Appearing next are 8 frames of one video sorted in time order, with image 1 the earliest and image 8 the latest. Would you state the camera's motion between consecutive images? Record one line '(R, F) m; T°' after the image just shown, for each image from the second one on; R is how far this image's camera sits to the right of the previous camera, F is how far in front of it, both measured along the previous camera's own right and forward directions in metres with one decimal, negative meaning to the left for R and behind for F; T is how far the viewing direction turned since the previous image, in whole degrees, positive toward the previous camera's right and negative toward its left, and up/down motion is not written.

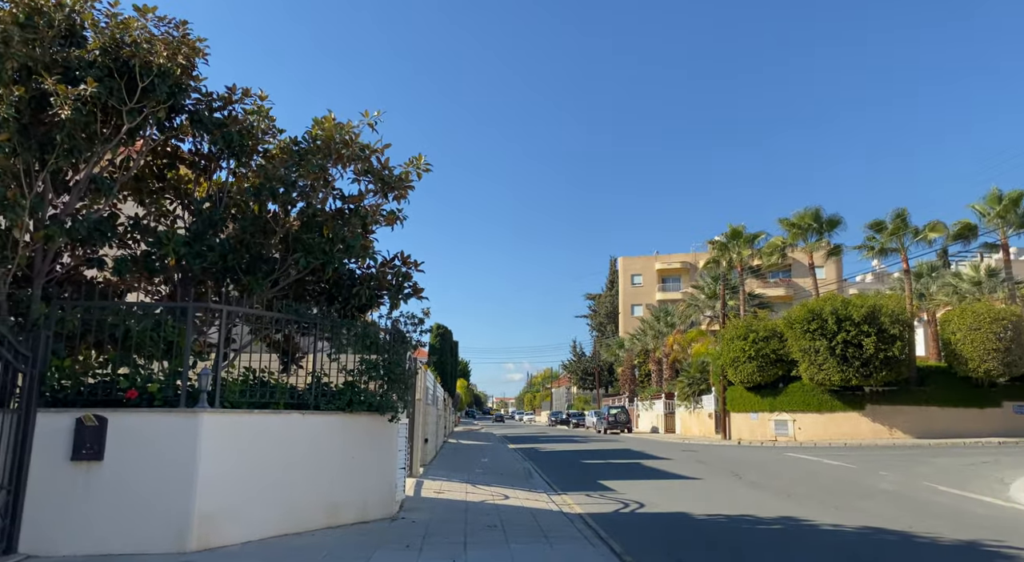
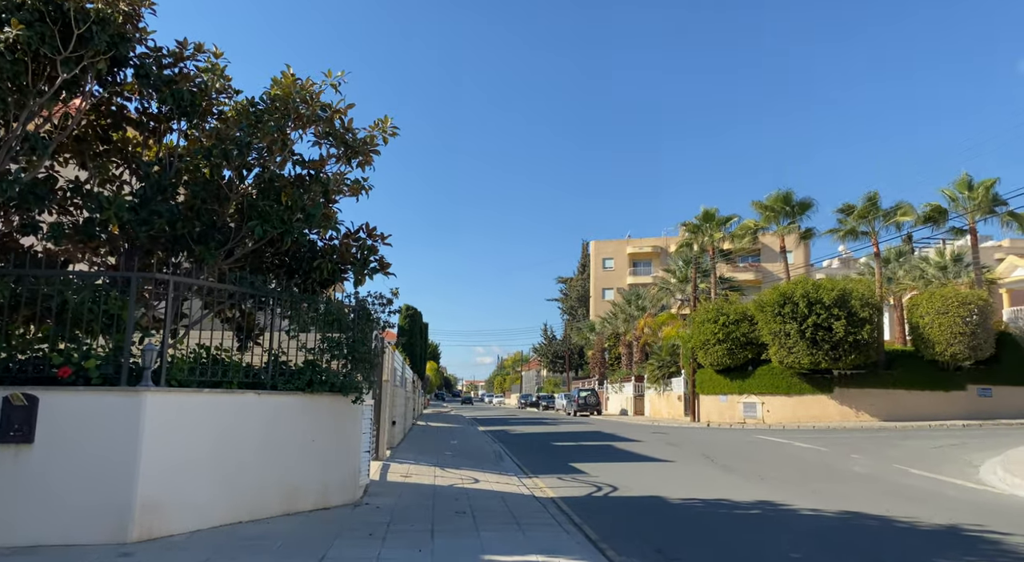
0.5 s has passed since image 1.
(0.0, +0.5) m; +3°
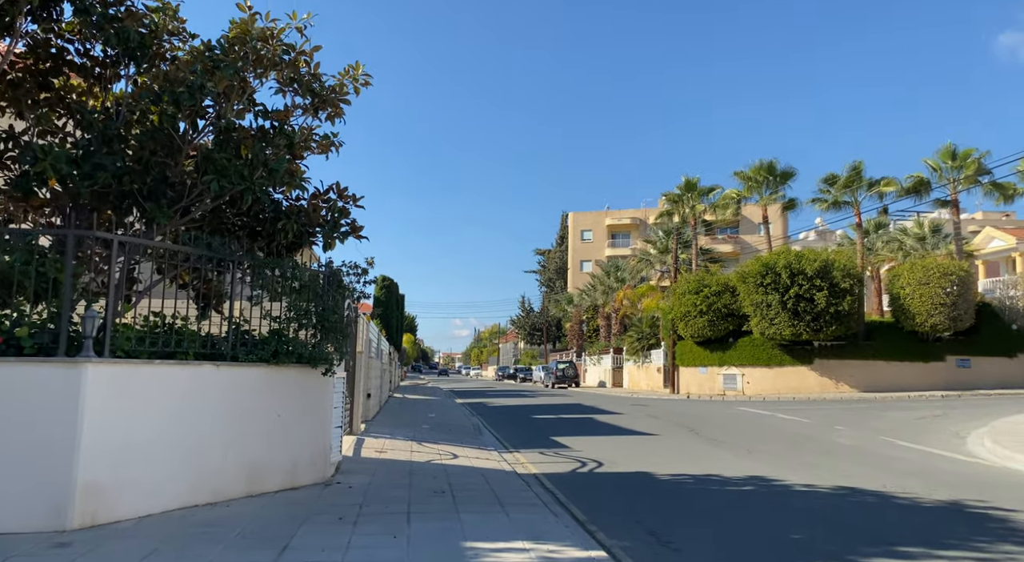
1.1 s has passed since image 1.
(-0.1, +0.6) m; +2°
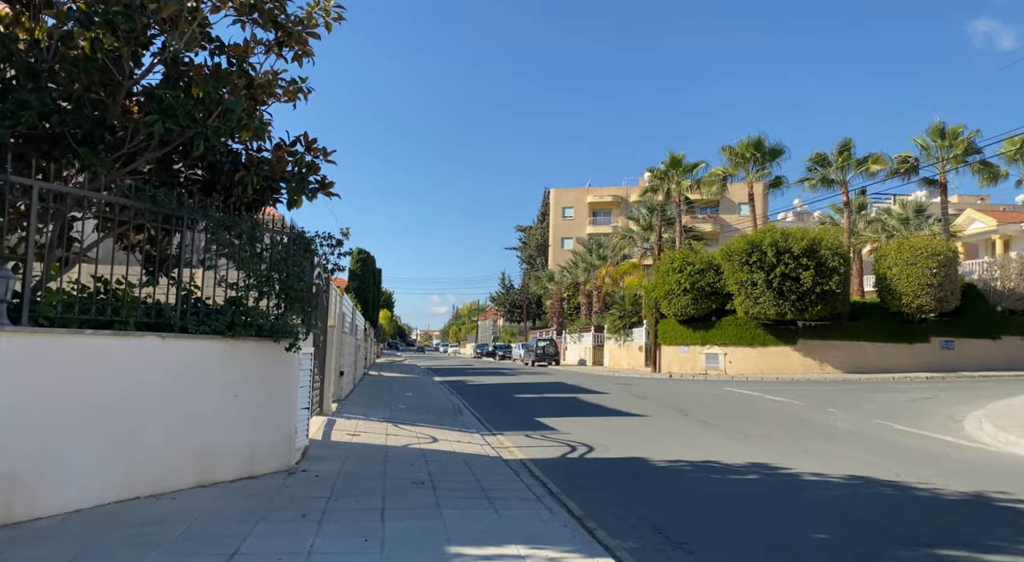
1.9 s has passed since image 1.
(-0.1, +0.8) m; +2°
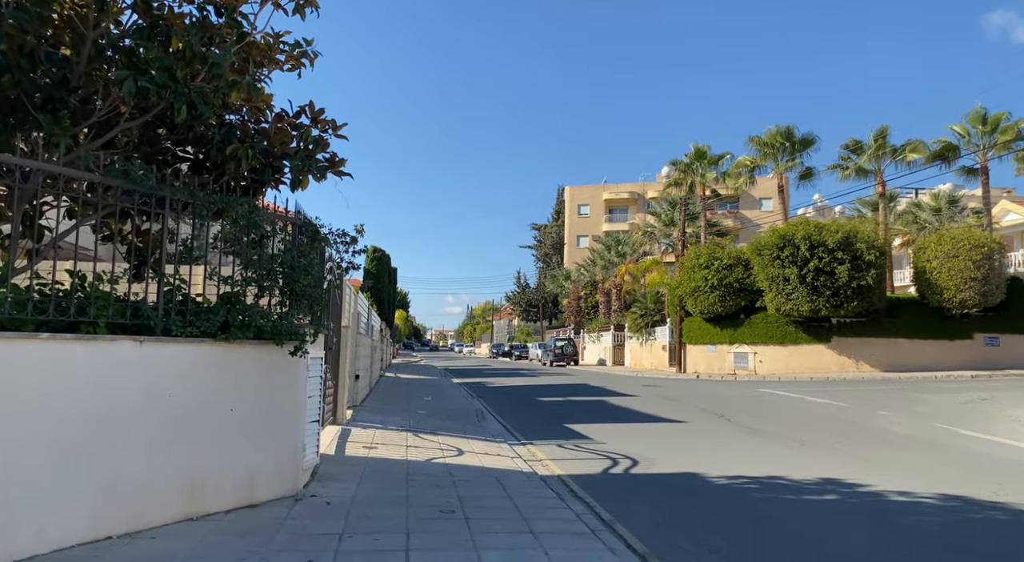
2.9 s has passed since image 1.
(-0.3, +1.0) m; -1°
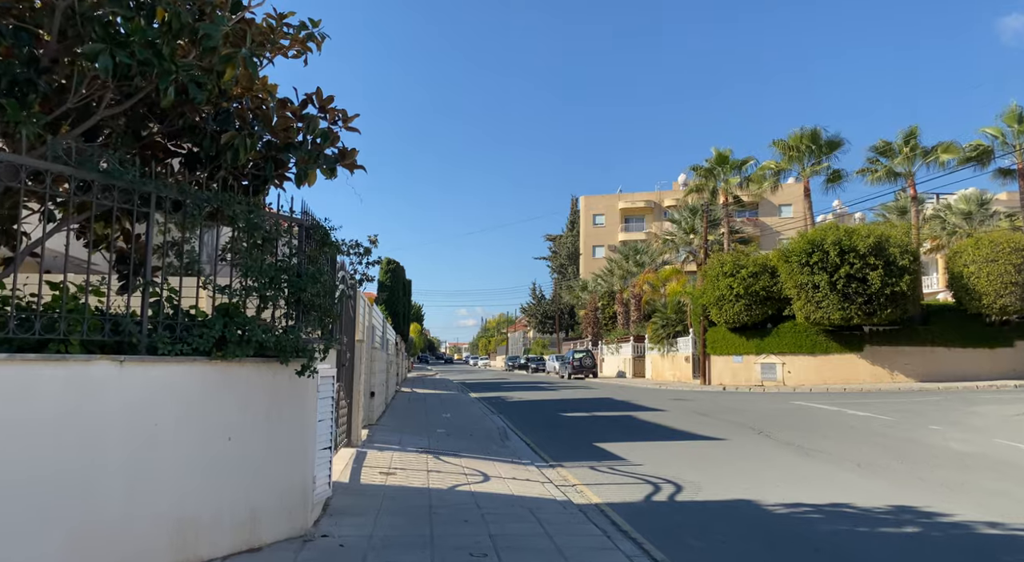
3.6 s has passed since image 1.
(-0.2, +0.7) m; -1°
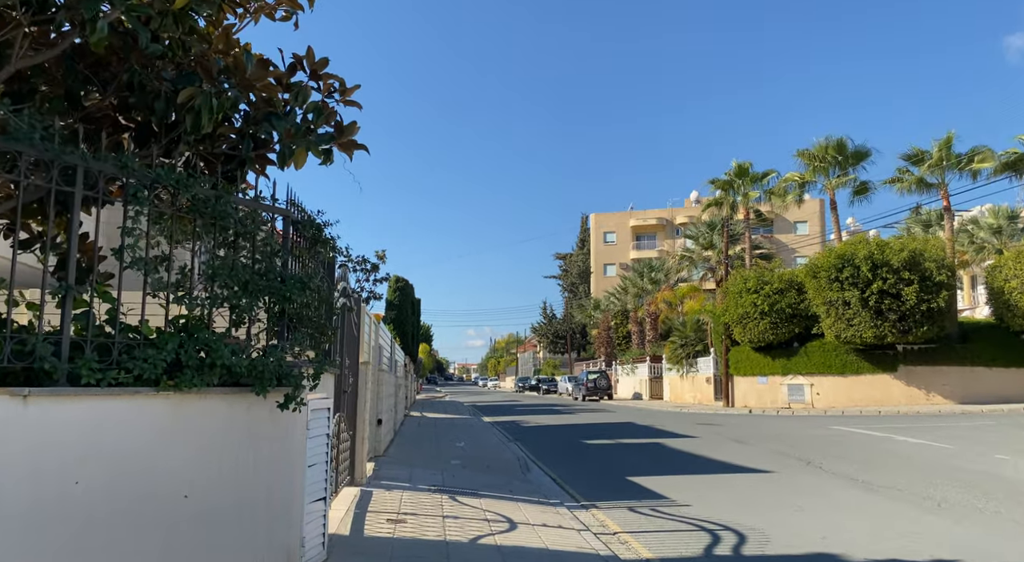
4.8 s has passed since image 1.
(-0.2, +1.1) m; -1°
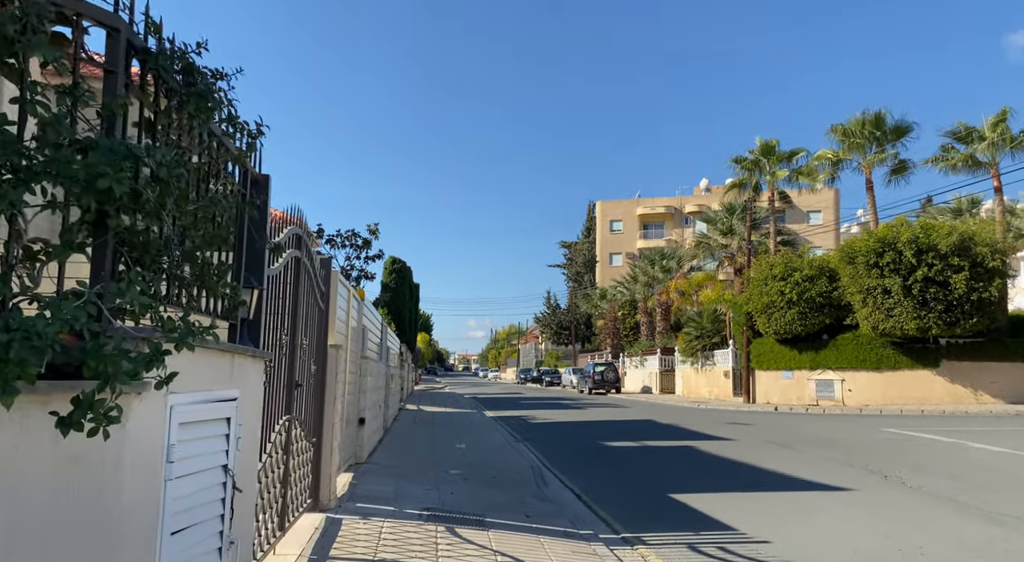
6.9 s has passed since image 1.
(-0.2, +2.1) m; 0°
